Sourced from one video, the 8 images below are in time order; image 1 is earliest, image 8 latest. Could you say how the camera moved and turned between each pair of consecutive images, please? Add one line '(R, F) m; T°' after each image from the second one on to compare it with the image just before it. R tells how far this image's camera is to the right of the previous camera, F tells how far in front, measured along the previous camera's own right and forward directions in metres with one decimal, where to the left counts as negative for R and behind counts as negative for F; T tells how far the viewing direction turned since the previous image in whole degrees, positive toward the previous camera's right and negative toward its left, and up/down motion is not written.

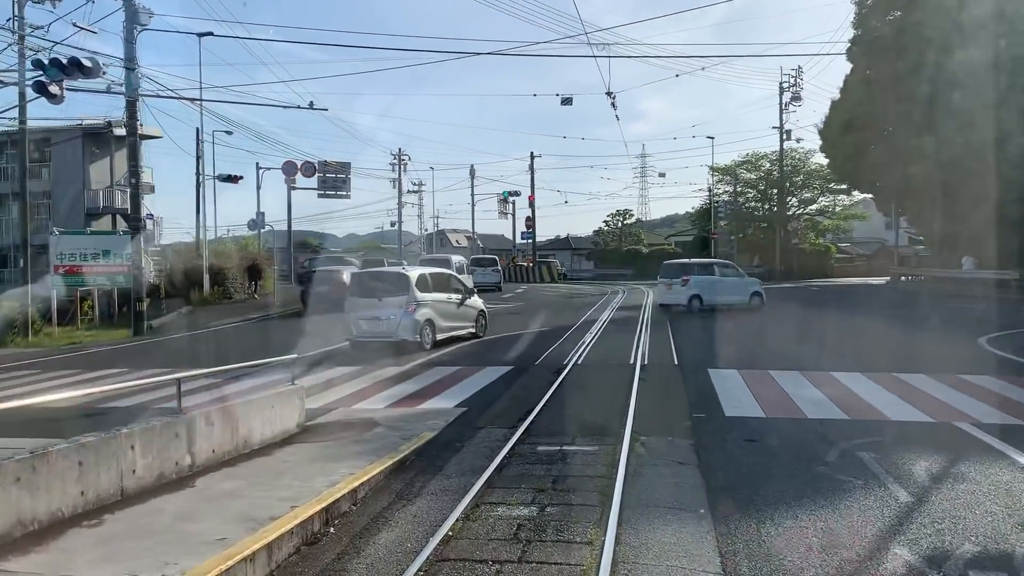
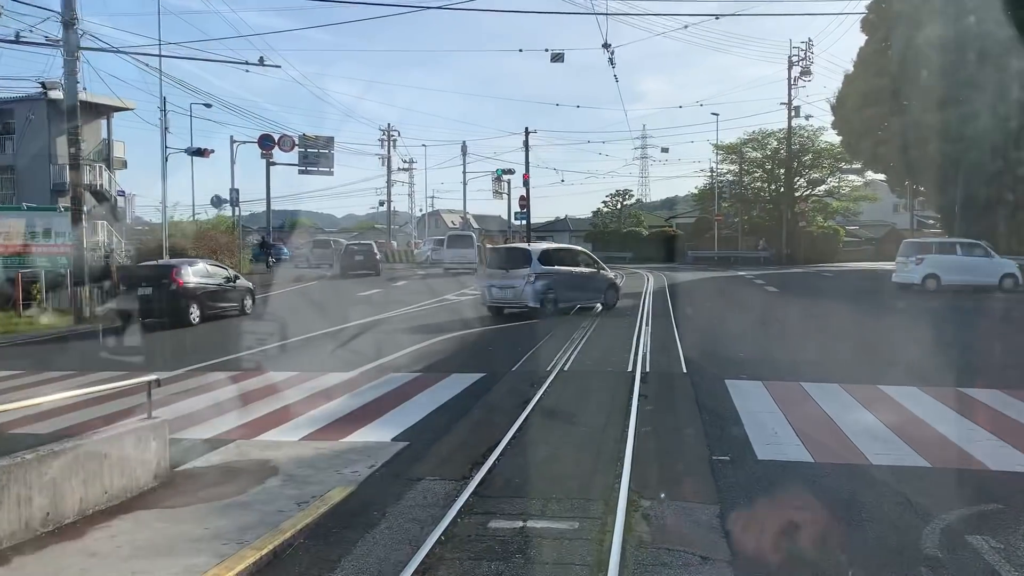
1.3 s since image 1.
(+0.3, +2.4) m; 0°
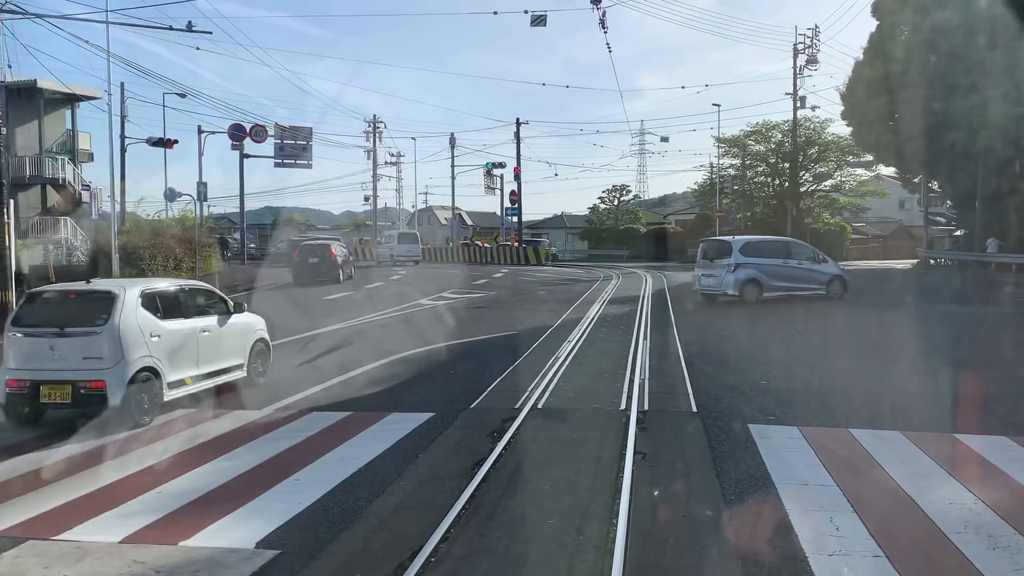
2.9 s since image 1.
(+0.4, +2.3) m; 0°
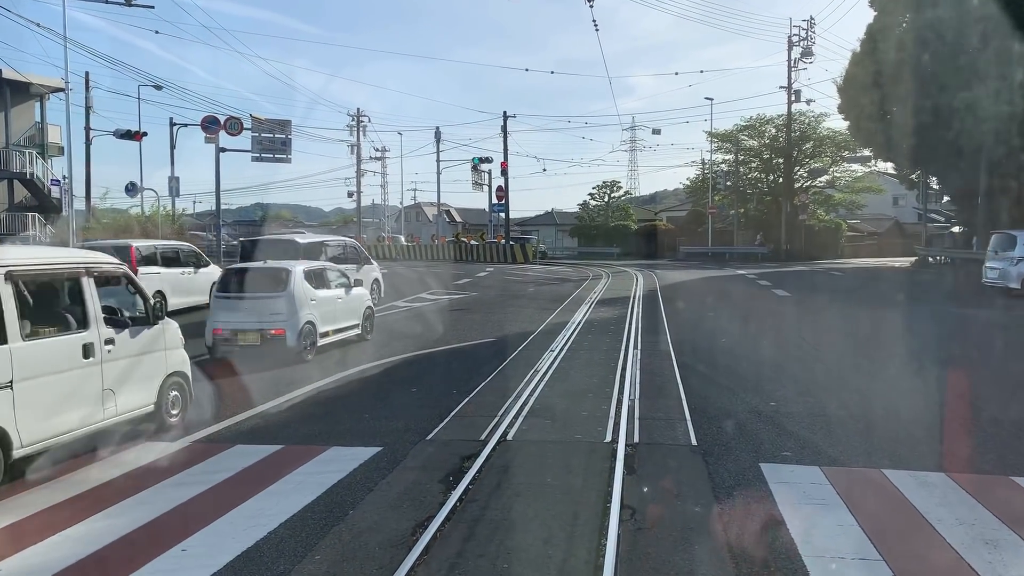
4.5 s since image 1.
(+0.2, +1.3) m; +1°
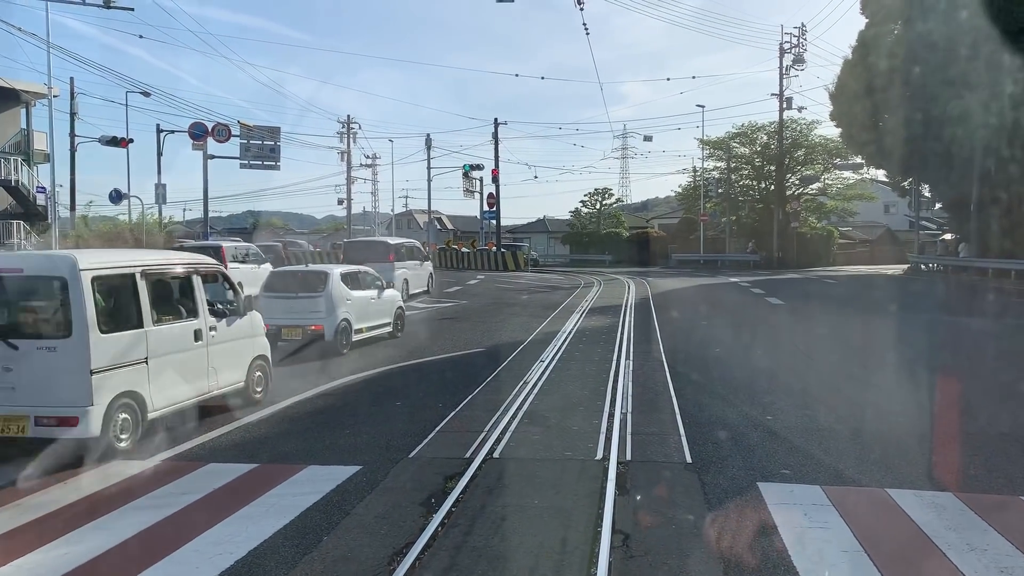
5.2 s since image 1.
(0.0, +0.3) m; +1°
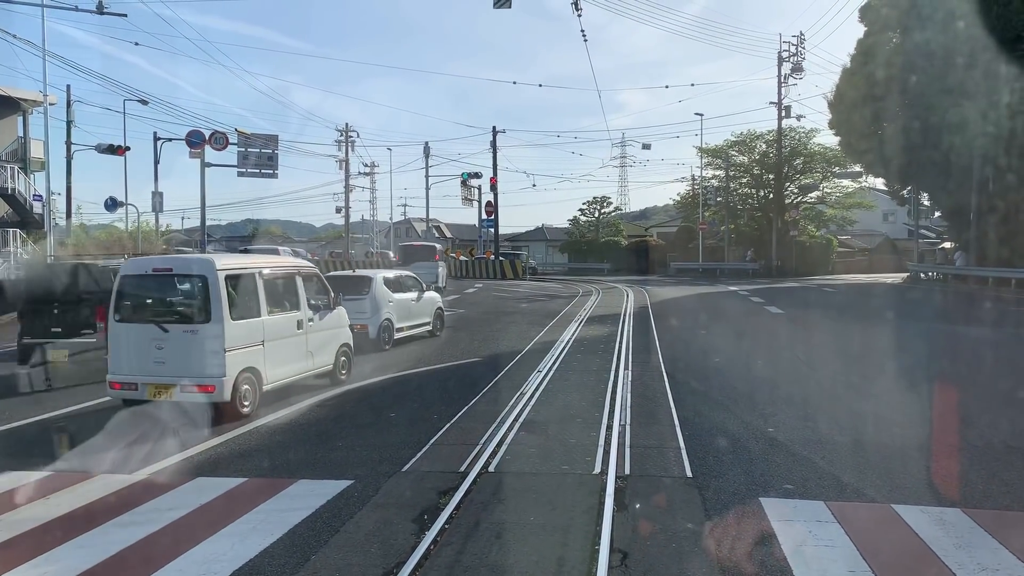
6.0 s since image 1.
(0.0, +0.1) m; 0°
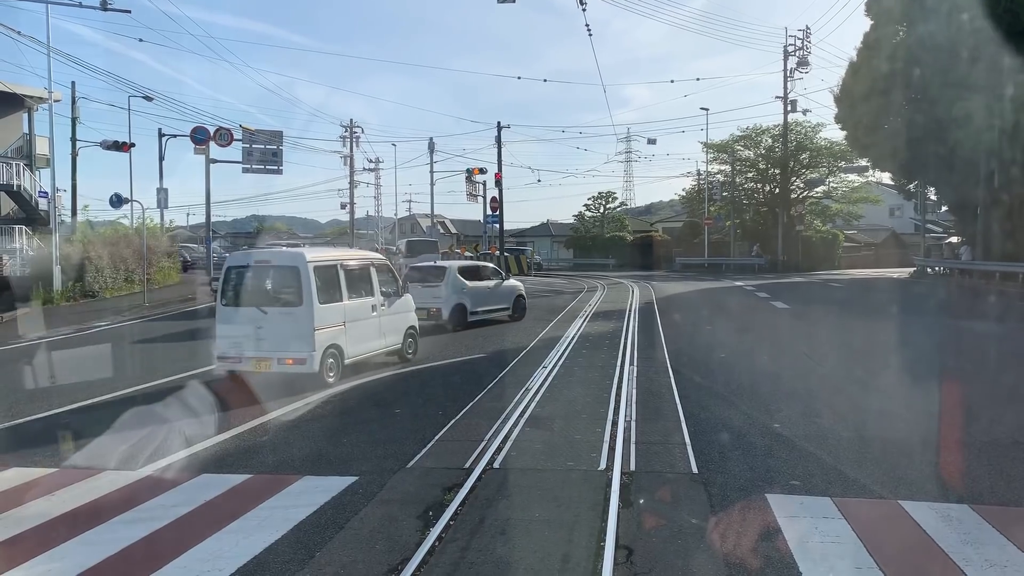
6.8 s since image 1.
(0.0, 0.0) m; 0°
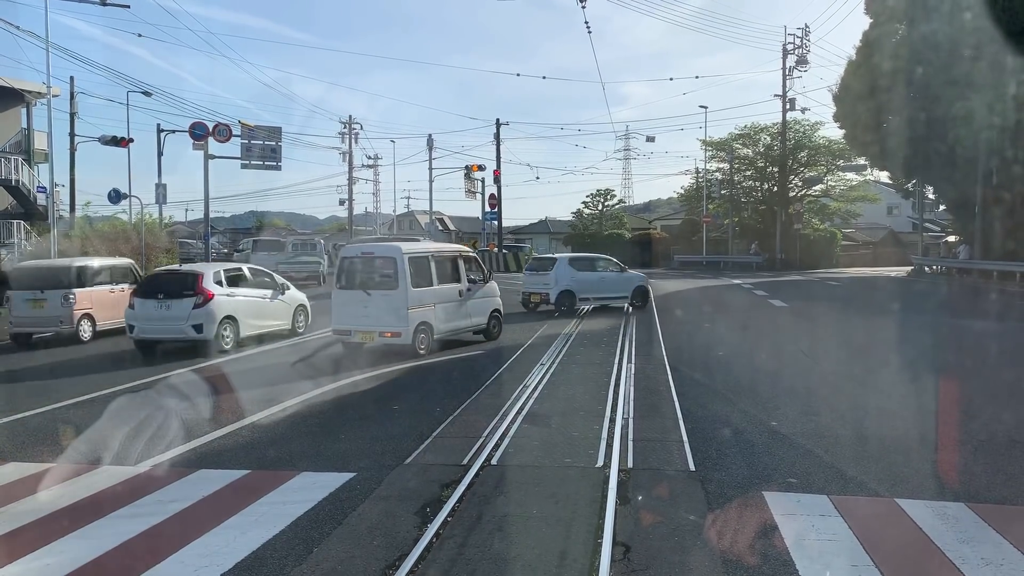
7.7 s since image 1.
(0.0, 0.0) m; 0°
